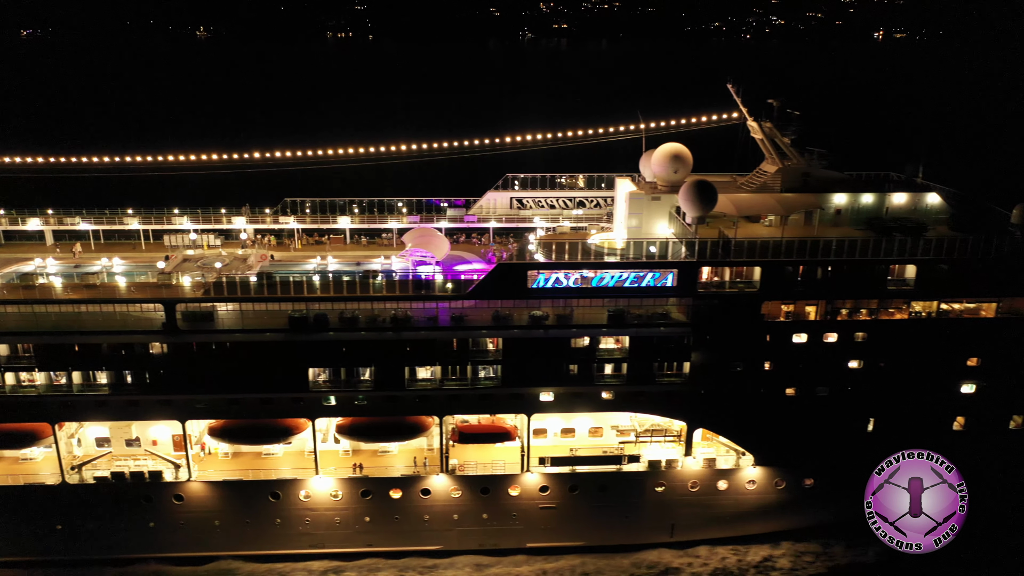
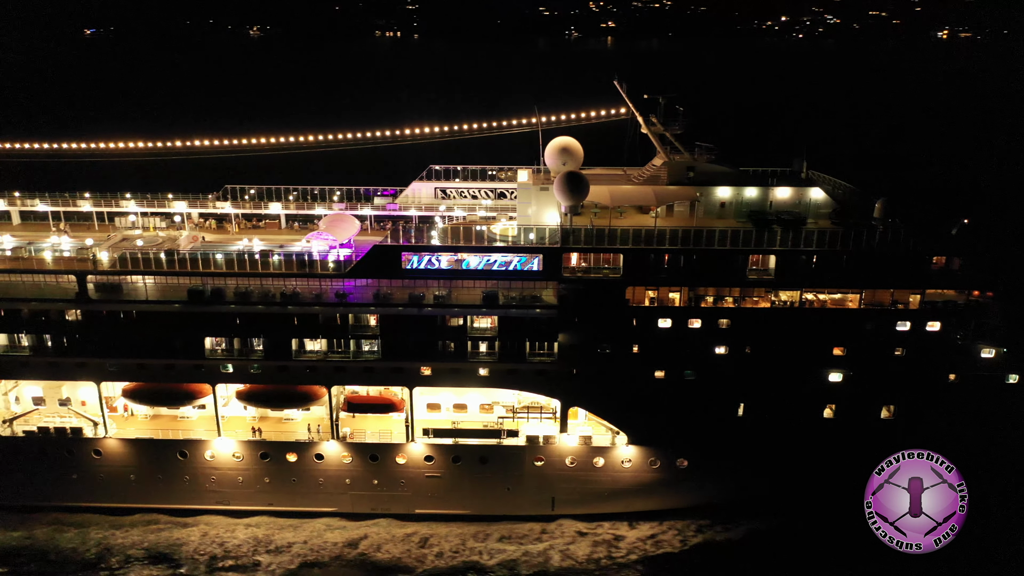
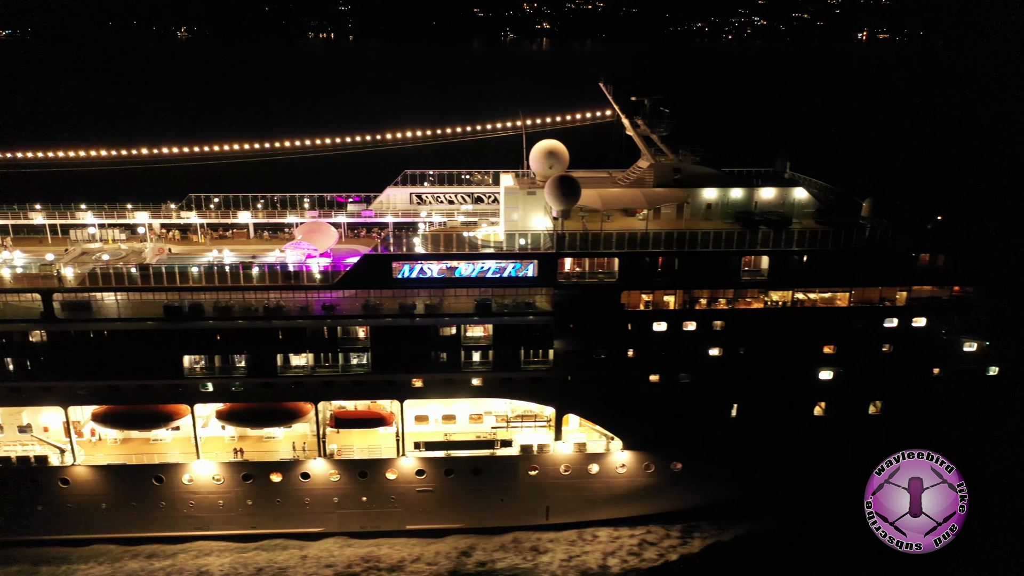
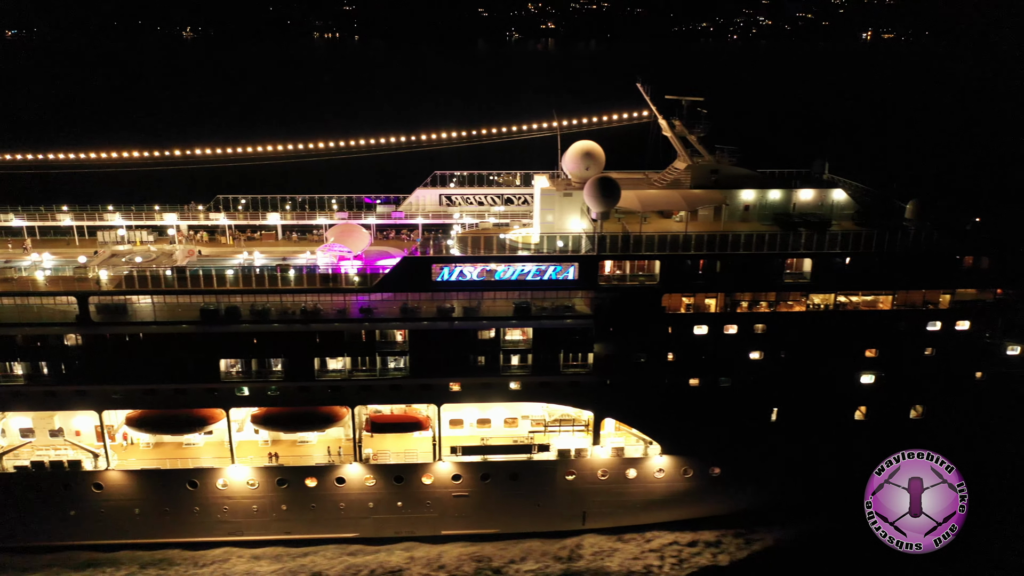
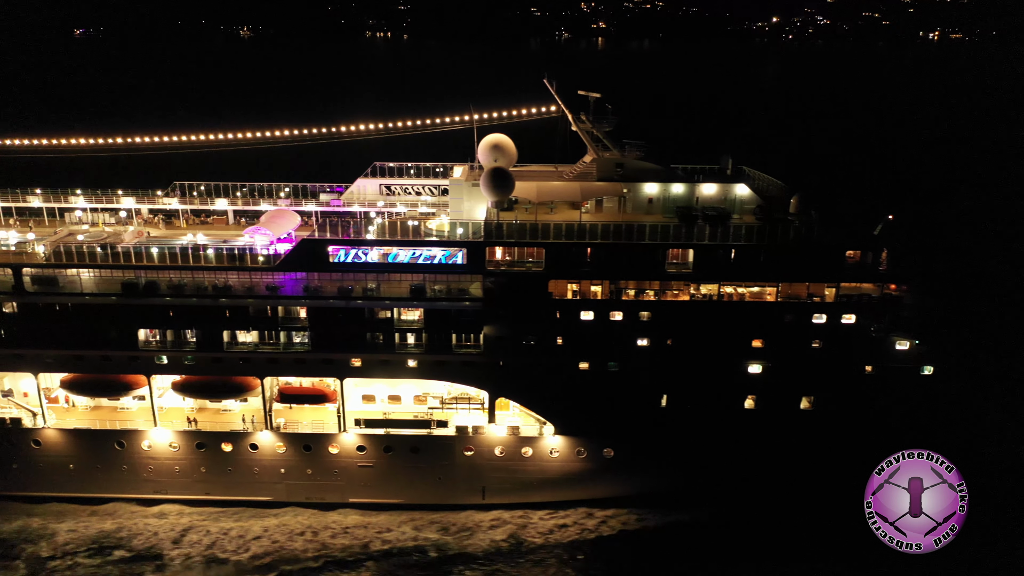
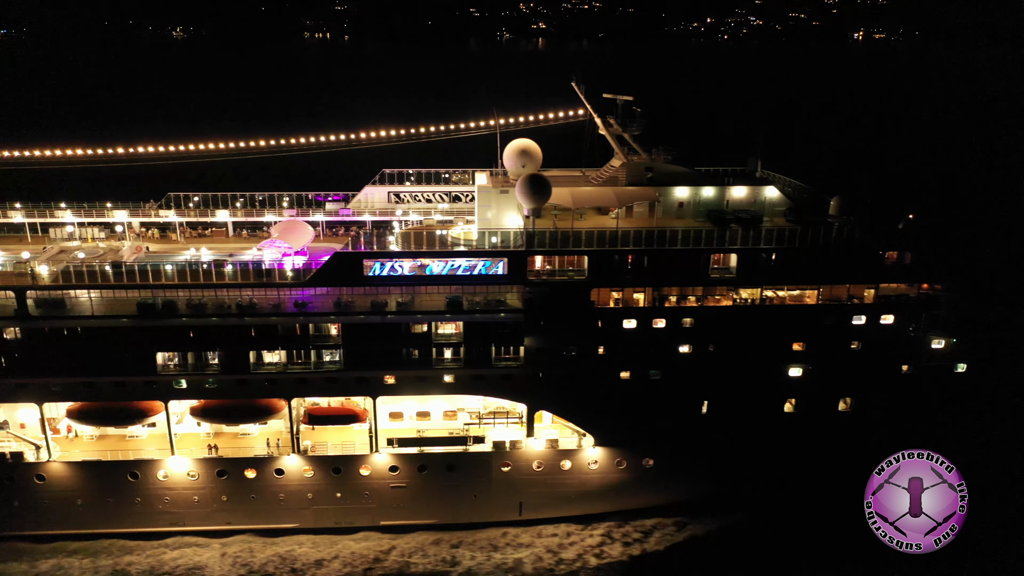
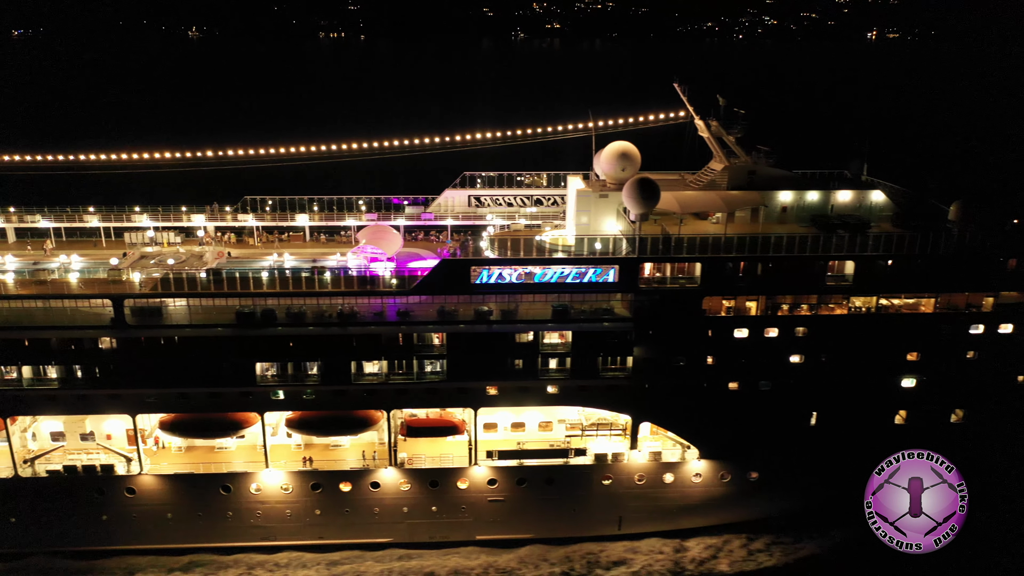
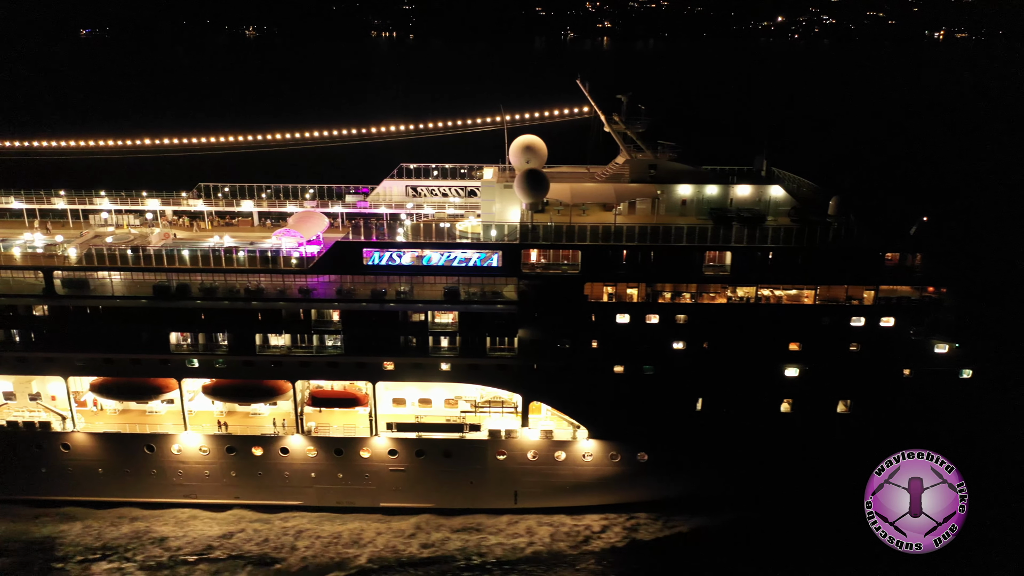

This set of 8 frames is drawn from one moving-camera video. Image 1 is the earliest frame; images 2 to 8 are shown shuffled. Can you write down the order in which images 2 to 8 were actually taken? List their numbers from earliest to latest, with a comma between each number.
7, 4, 3, 6, 2, 8, 5
